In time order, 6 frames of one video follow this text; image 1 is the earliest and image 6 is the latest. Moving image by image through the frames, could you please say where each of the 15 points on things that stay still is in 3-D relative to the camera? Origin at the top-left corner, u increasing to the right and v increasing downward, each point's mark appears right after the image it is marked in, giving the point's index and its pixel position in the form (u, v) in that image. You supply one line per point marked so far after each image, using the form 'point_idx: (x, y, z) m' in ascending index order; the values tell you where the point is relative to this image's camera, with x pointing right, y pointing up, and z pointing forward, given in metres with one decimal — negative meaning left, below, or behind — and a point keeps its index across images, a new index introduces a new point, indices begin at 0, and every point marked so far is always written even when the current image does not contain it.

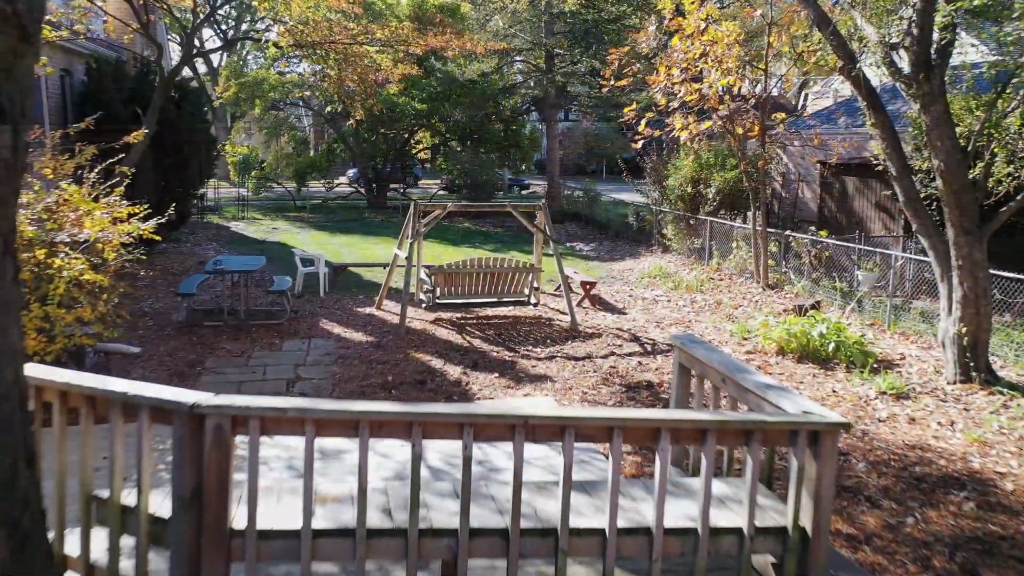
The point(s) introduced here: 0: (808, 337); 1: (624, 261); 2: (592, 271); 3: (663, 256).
0: (+2.6, -0.4, +8.3) m
1: (+1.9, +0.4, +15.7) m
2: (+1.2, +0.2, +14.6) m
3: (+2.5, +0.5, +15.9) m
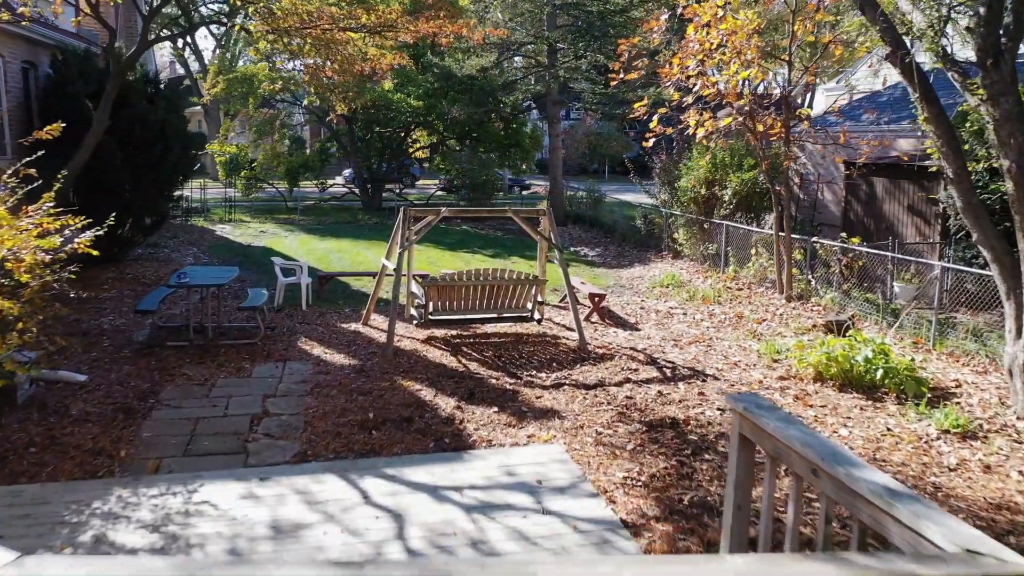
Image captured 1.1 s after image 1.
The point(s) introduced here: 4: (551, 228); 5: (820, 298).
0: (+2.6, -0.6, +7.3) m
1: (+1.9, +0.3, +14.7) m
2: (+1.2, +0.1, +13.6) m
3: (+2.5, +0.4, +14.8) m
4: (+0.4, +0.6, +9.7) m
5: (+3.5, -0.1, +10.9) m
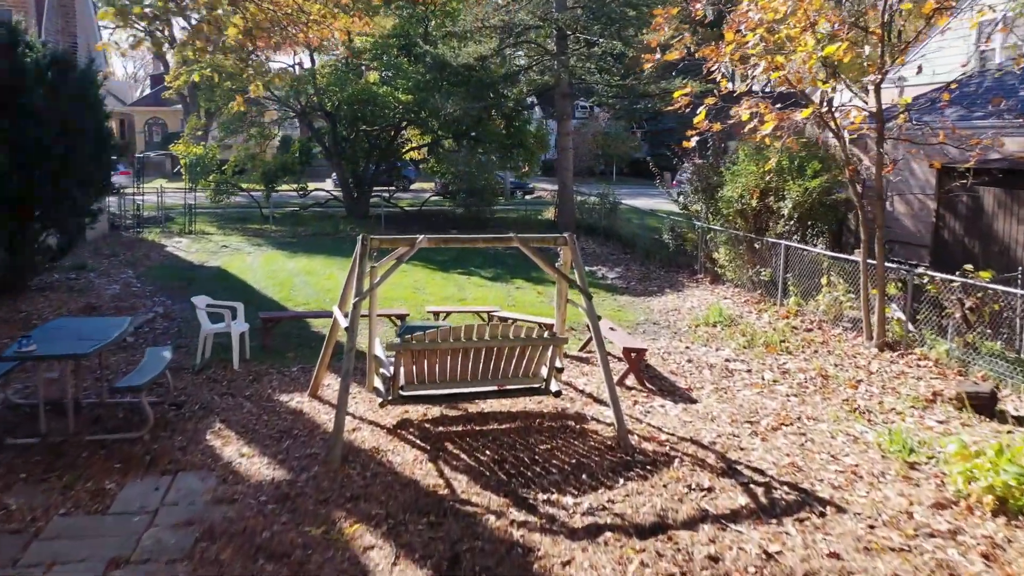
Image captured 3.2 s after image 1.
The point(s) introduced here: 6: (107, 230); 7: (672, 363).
0: (+2.7, -1.0, +4.6) m
1: (+1.9, -0.1, +12.0) m
2: (+1.3, -0.3, +10.9) m
3: (+2.6, 0.0, +12.1) m
4: (+0.4, +0.2, +7.0) m
5: (+3.6, -0.5, +8.2) m
6: (-7.3, +1.1, +17.0) m
7: (+1.4, -0.7, +8.2) m
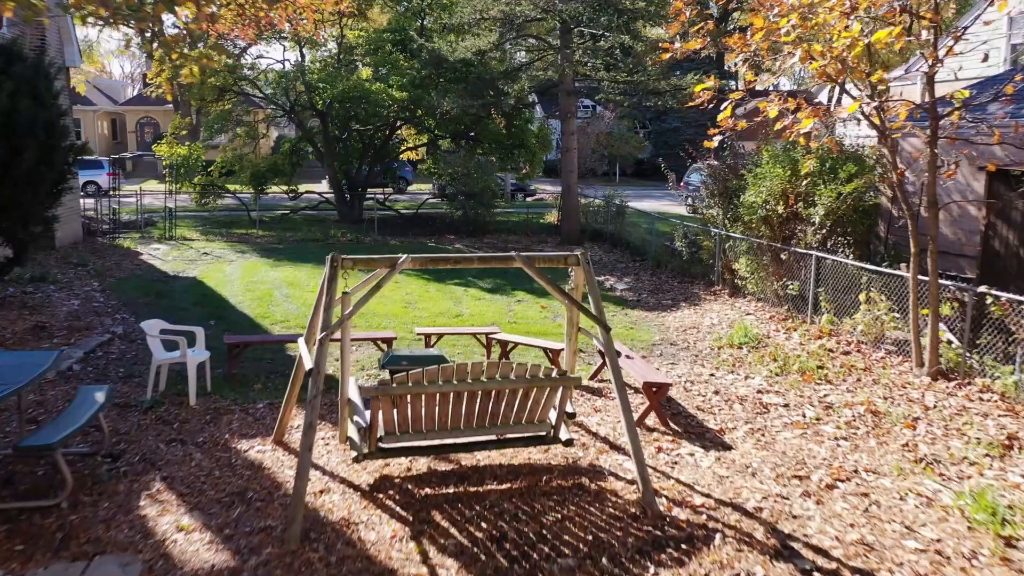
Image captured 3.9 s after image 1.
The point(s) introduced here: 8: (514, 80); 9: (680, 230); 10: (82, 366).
0: (+2.7, -1.1, +3.5) m
1: (+1.9, -0.3, +10.9) m
2: (+1.3, -0.5, +9.8) m
3: (+2.6, -0.2, +11.1) m
4: (+0.4, 0.0, +5.9) m
5: (+3.6, -0.7, +7.1) m
6: (-7.3, +0.9, +15.9) m
7: (+1.4, -0.8, +7.1) m
8: (0.0, +3.9, +17.9) m
9: (+2.4, +0.8, +13.5) m
10: (-3.4, -0.6, +7.5) m
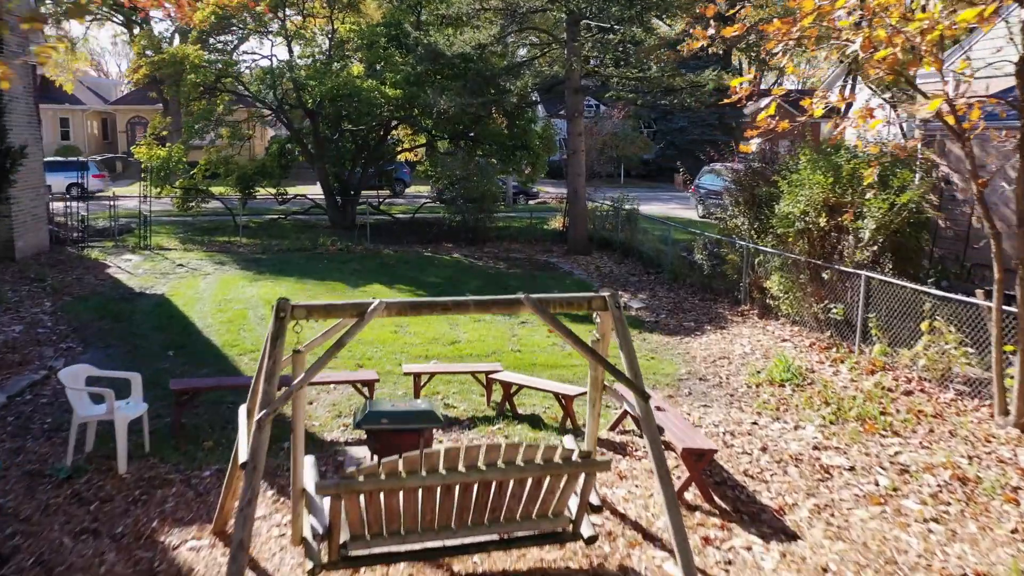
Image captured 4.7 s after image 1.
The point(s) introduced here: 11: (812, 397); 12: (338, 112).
0: (+2.7, -1.4, +2.2) m
1: (+2.0, -0.5, +9.7) m
2: (+1.3, -0.7, +8.5) m
3: (+2.6, -0.4, +9.8) m
4: (+0.5, -0.2, +4.6) m
5: (+3.6, -0.9, +5.8) m
6: (-7.2, +0.7, +14.7) m
7: (+1.4, -1.0, +5.9) m
8: (+0.1, +3.7, +16.6) m
9: (+2.4, +0.6, +12.3) m
10: (-3.4, -0.8, +6.2) m
11: (+2.3, -0.8, +7.2) m
12: (-3.3, +3.4, +18.3) m
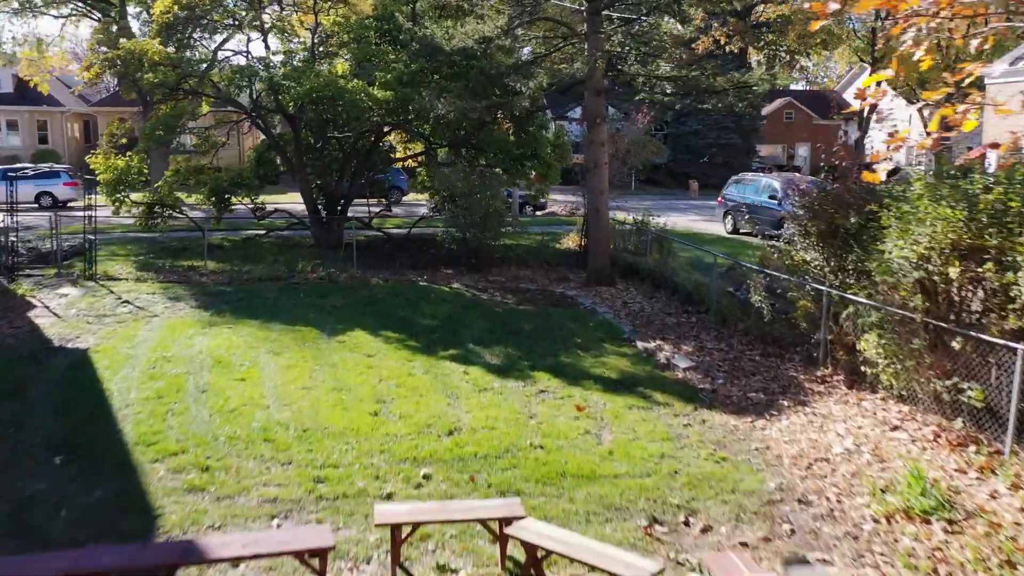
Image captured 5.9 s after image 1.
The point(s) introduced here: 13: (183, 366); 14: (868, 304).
0: (+2.8, -1.9, -0.1) m
1: (+2.1, -1.0, +7.3) m
2: (+1.5, -1.2, +6.2) m
3: (+2.8, -0.9, +7.5) m
4: (+0.6, -0.7, +2.3) m
5: (+3.8, -1.4, +3.5) m
6: (-7.1, +0.2, +12.4) m
7: (+1.6, -1.6, +3.5) m
8: (+0.2, +3.2, +14.3) m
9: (+2.6, +0.1, +9.9) m
10: (-3.2, -1.3, +3.9) m
11: (+2.4, -1.3, +4.9) m
12: (-3.2, +2.9, +15.9) m
13: (-3.0, -0.7, +8.6) m
14: (+2.9, -0.1, +7.6) m
